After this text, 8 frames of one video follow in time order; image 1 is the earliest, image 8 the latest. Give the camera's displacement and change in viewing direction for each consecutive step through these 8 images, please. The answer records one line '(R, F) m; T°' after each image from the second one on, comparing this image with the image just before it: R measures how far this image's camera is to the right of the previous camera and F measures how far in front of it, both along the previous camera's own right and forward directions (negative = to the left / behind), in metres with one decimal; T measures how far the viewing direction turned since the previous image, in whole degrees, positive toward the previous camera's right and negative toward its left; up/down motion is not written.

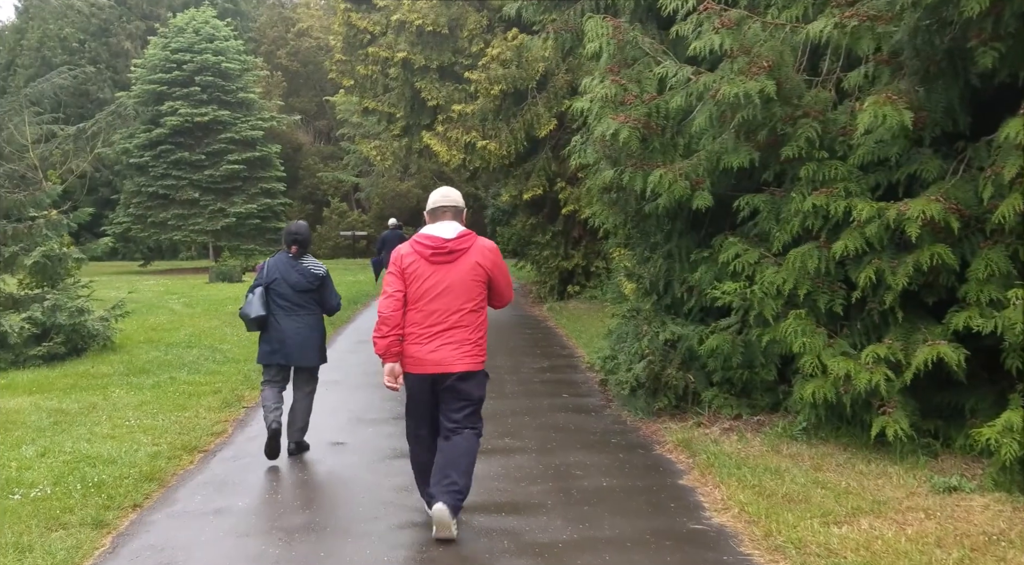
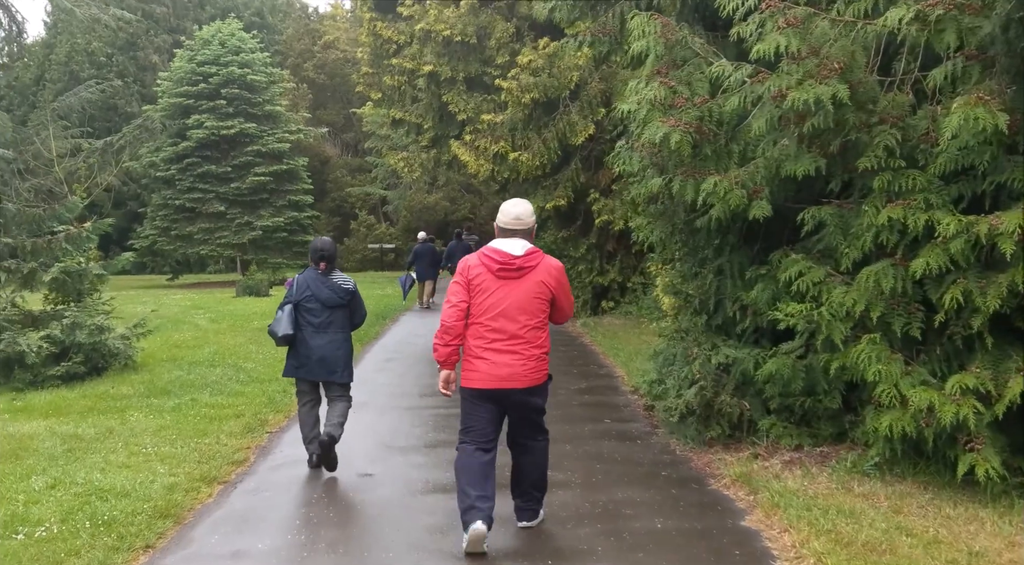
(-0.1, +0.5) m; -2°
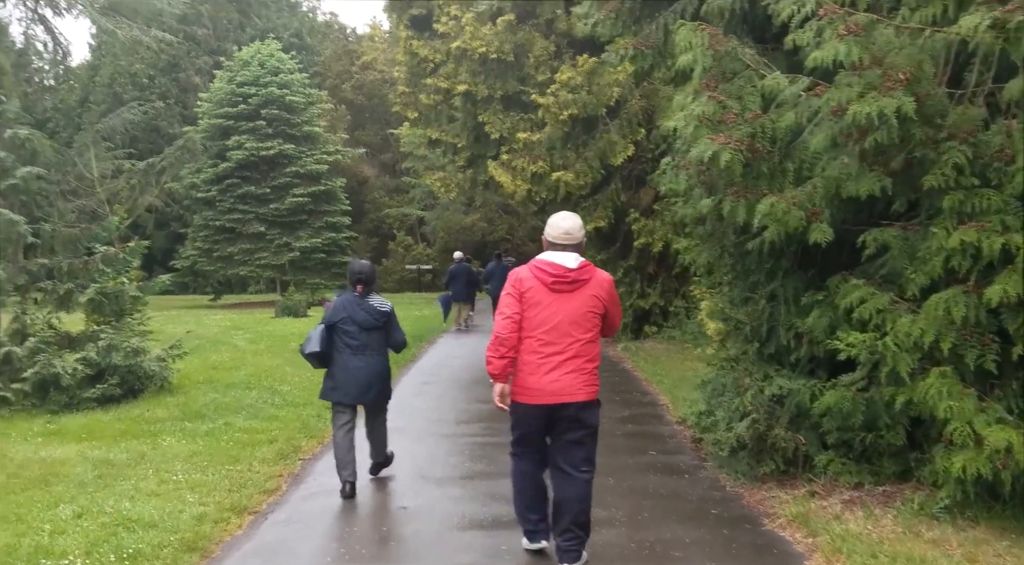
(0.0, +0.3) m; -2°
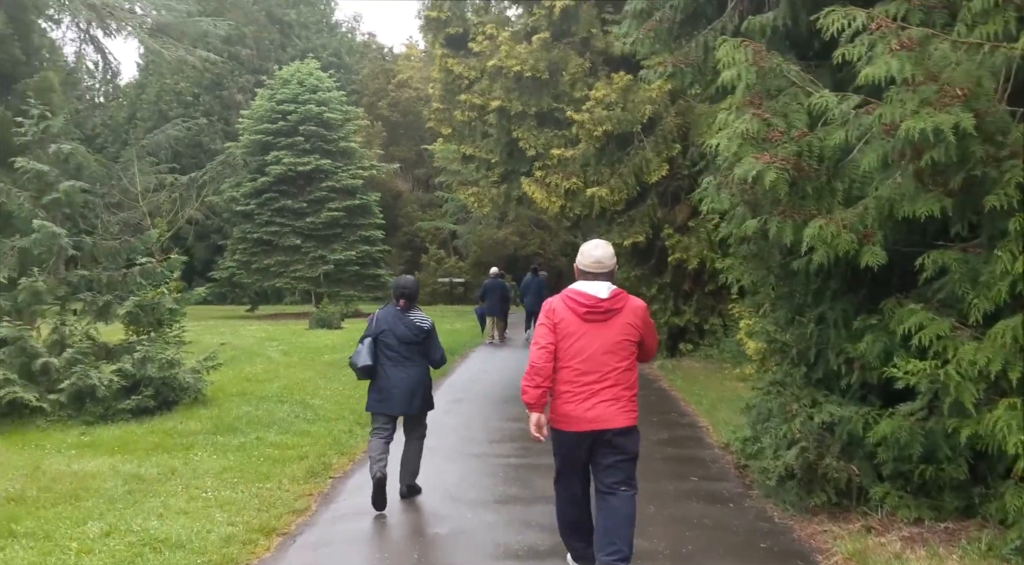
(-0.1, +0.2) m; -2°
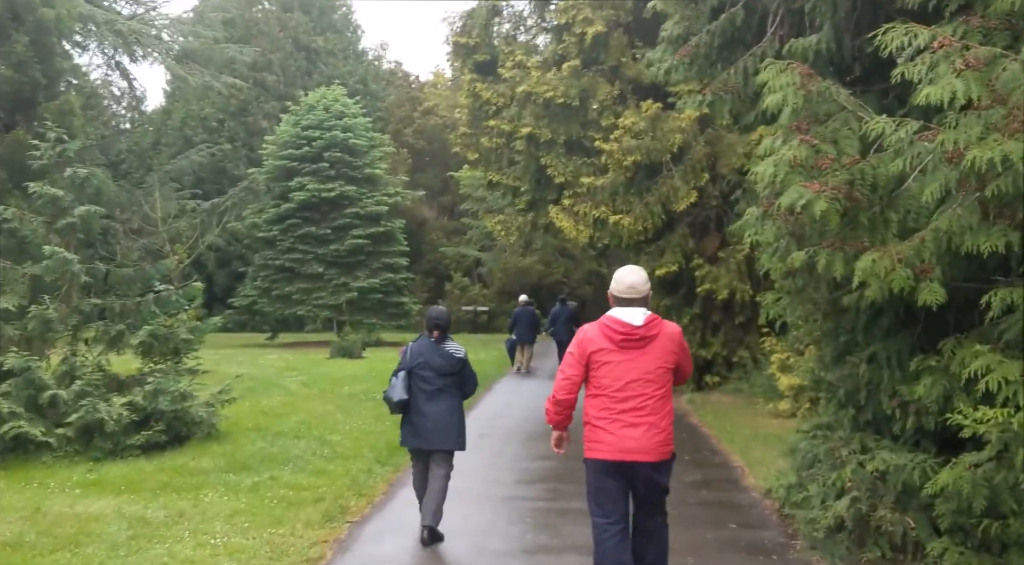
(0.0, +0.4) m; -1°
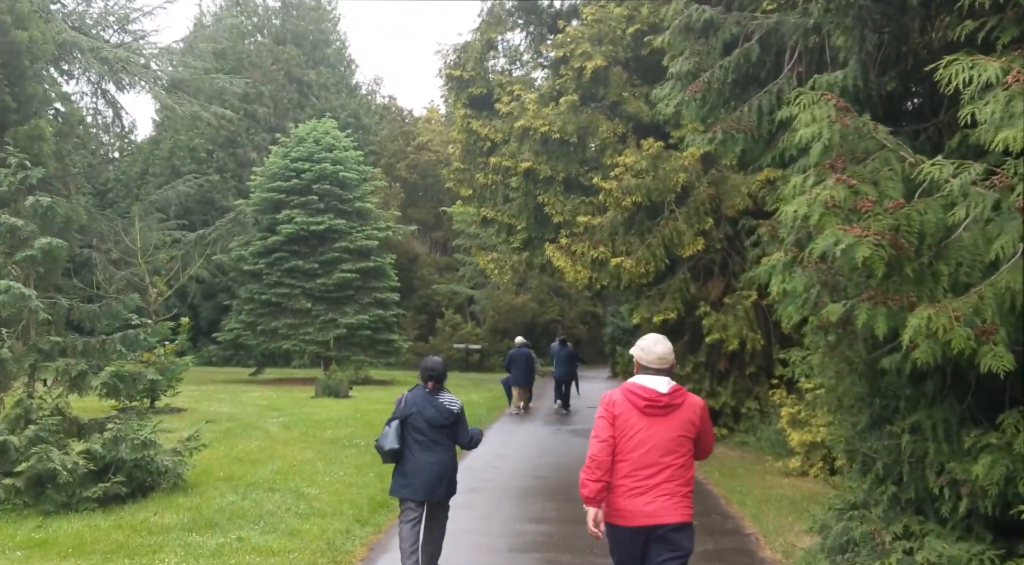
(0.0, +0.8) m; 0°
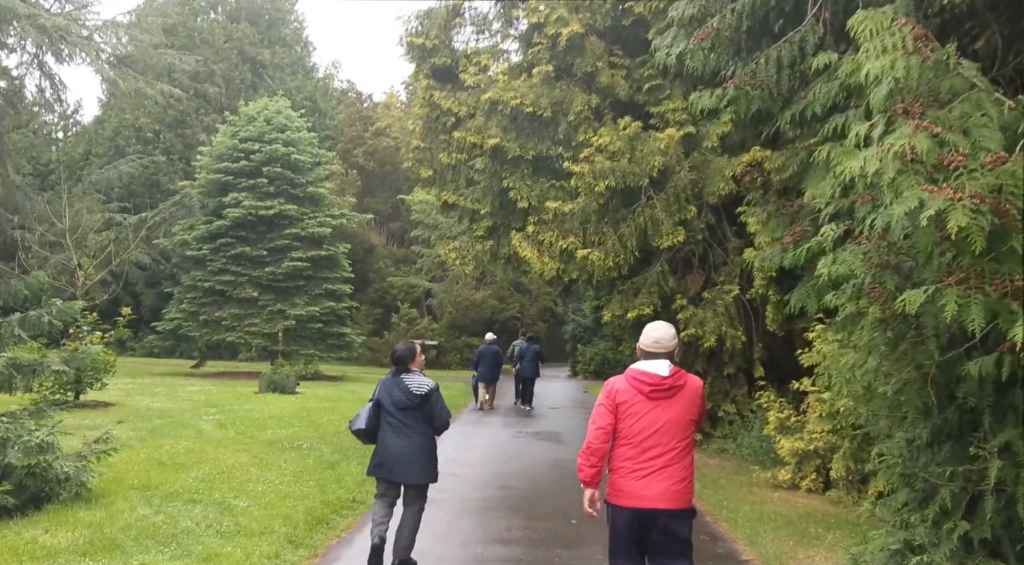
(-0.1, +1.4) m; +2°
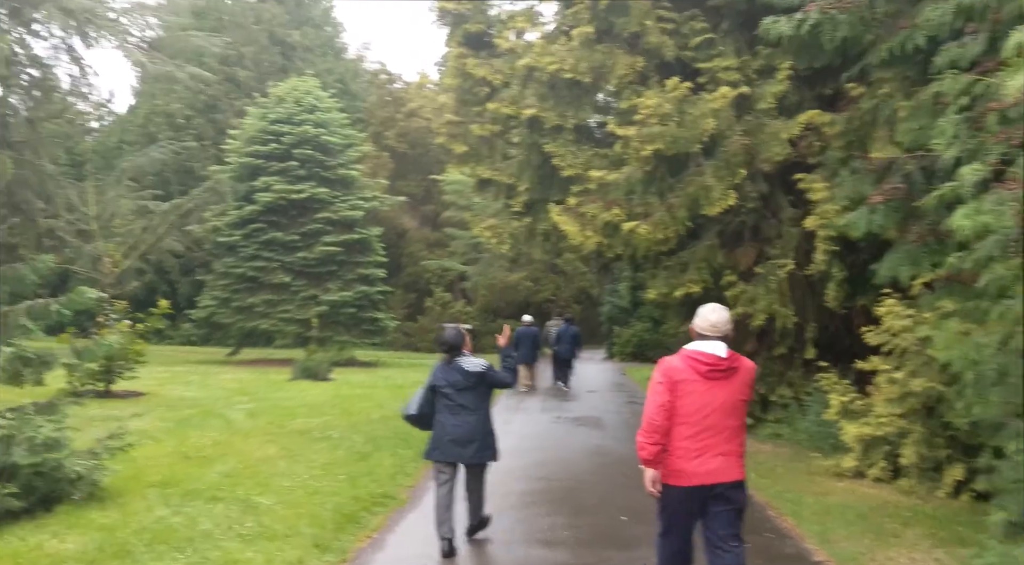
(-0.1, +0.8) m; -2°
